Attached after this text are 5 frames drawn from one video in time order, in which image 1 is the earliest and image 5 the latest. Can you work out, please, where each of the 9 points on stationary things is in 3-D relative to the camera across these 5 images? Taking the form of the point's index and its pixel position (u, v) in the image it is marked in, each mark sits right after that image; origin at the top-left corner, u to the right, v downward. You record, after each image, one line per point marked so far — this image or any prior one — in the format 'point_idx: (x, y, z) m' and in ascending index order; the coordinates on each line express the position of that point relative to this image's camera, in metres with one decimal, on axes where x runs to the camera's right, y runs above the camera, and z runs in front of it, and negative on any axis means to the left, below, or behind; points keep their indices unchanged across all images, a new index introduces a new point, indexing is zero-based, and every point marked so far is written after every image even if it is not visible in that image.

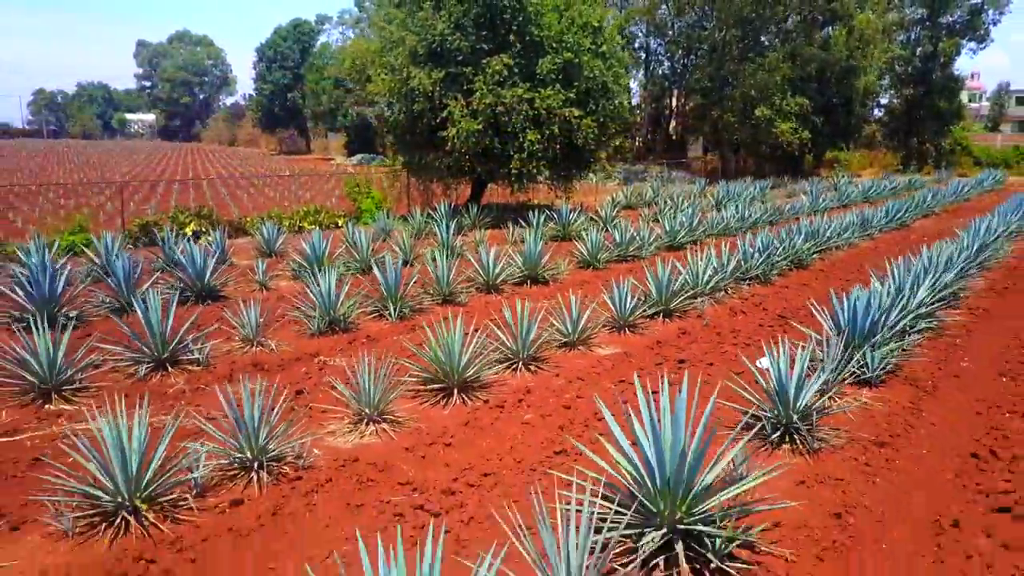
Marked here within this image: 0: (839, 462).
0: (+2.0, -1.1, +4.1) m
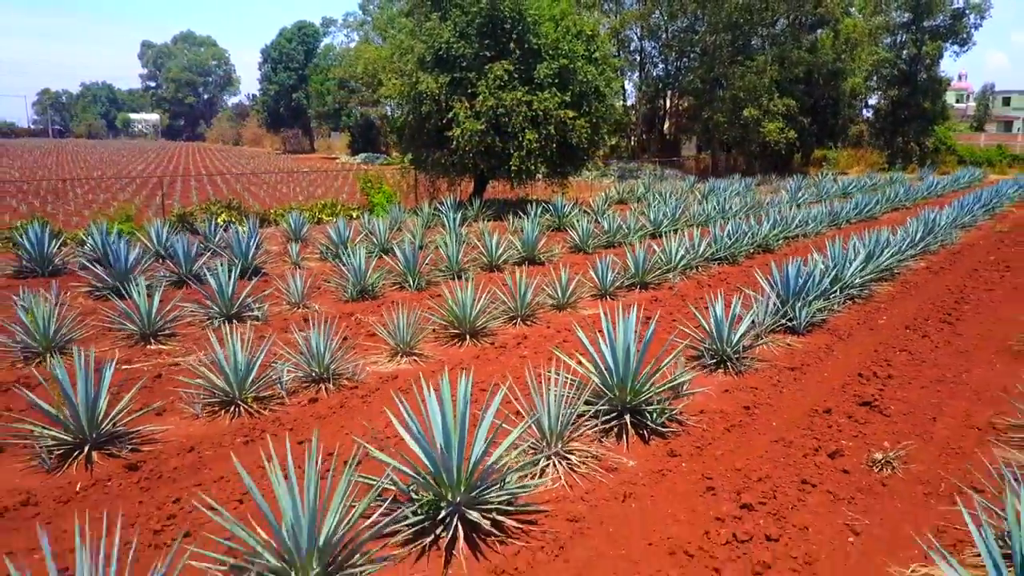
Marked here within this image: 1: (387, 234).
0: (+2.0, -0.7, +5.5) m
1: (-2.1, +0.9, +11.1) m
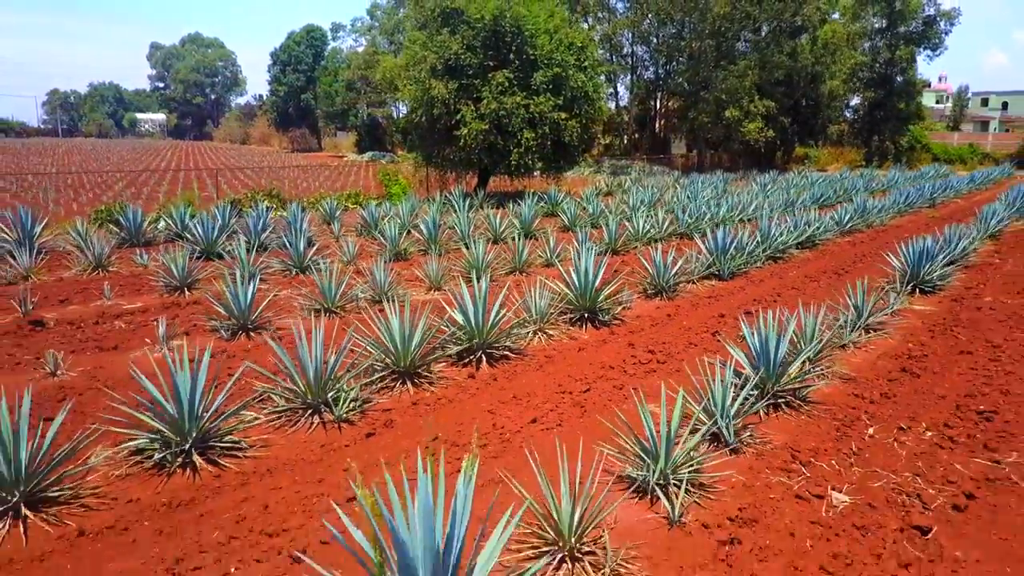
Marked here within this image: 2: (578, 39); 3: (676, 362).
0: (+2.0, -0.2, +7.9) m
1: (-2.1, +1.5, +13.5) m
2: (+2.0, +7.4, +19.9) m
3: (+1.4, -0.6, +5.8) m
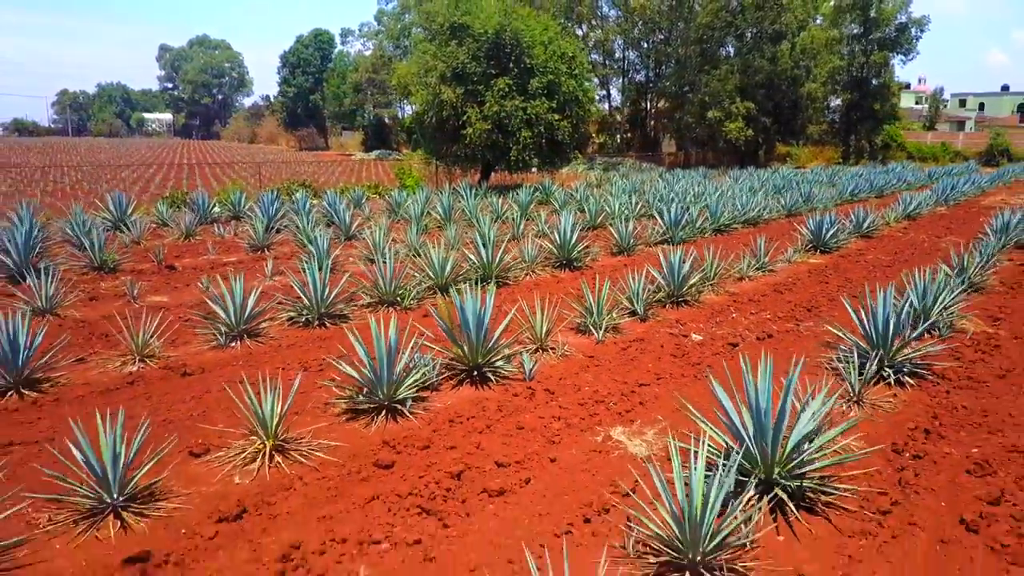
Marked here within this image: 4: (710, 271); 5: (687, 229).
0: (+2.0, +0.5, +10.7) m
1: (-2.1, +2.1, +16.3) m
2: (+1.9, +8.0, +22.7) m
3: (+1.4, 0.0, +8.5) m
4: (+2.3, +0.2, +7.8) m
5: (+3.2, +1.1, +12.3) m
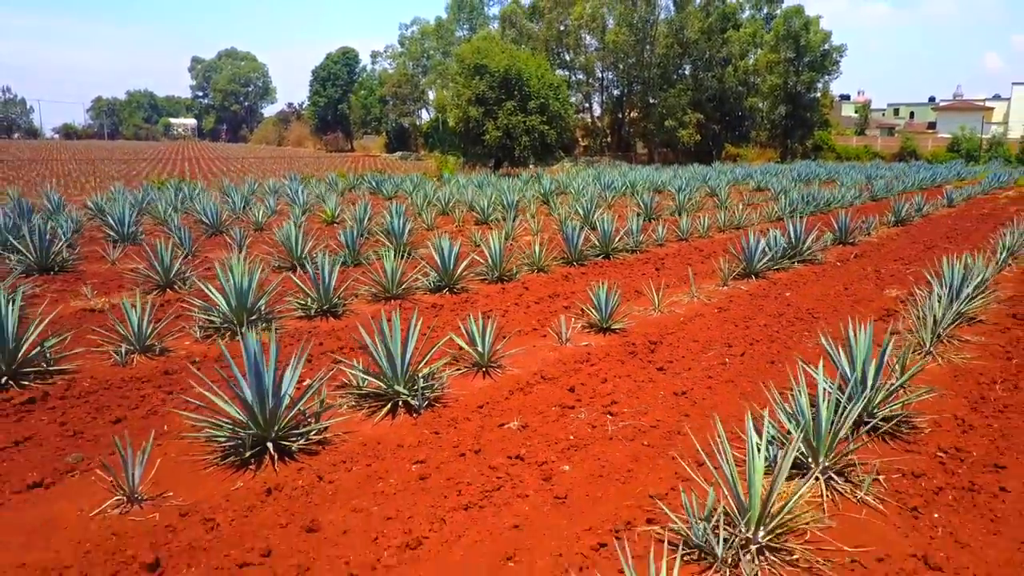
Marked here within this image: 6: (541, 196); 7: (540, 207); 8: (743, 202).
0: (+2.2, +2.6, +20.7) m
1: (-1.9, +4.2, +26.3) m
2: (+2.1, +10.1, +32.7) m
3: (+1.6, +2.1, +18.5) m
4: (+2.6, +2.3, +17.8) m
5: (+3.4, +3.2, +22.3) m
6: (+0.8, +2.7, +19.7) m
7: (+0.6, +1.9, +16.2) m
8: (+6.4, +2.4, +18.7) m
